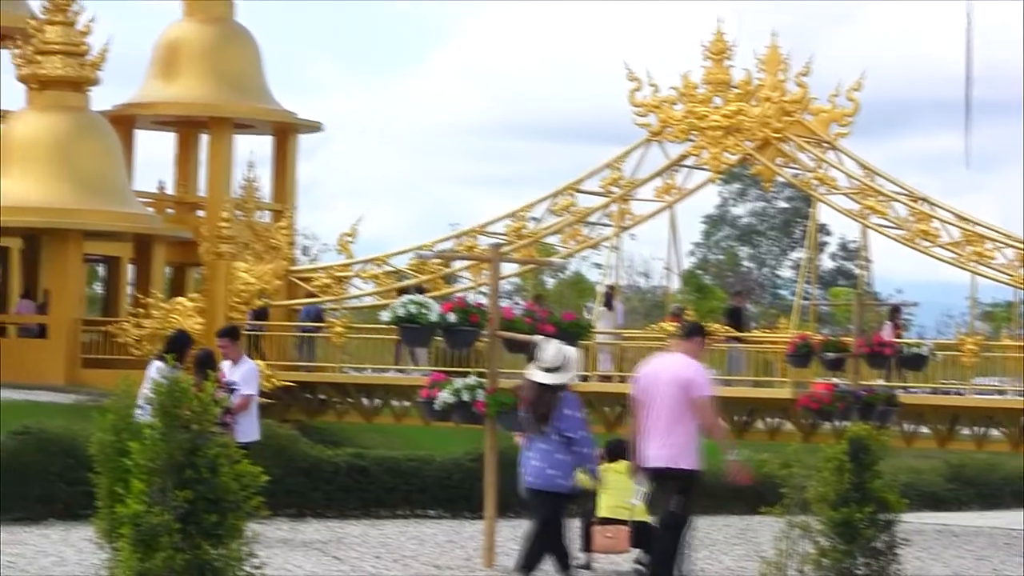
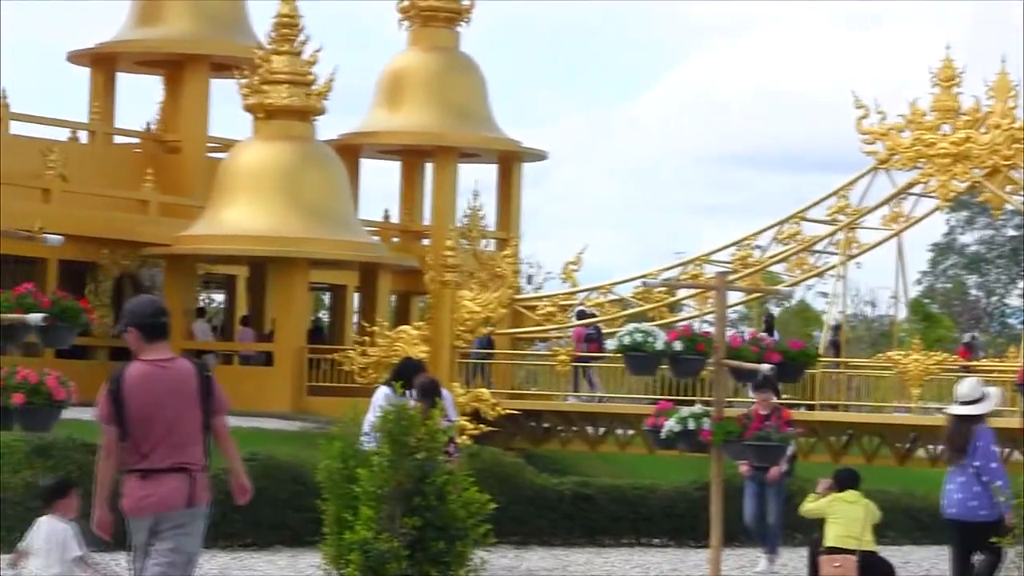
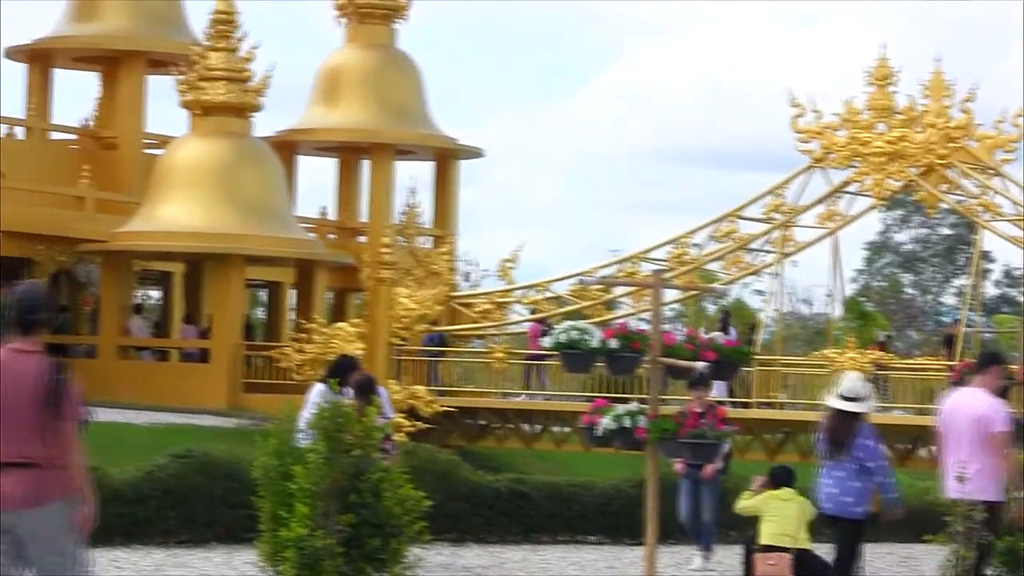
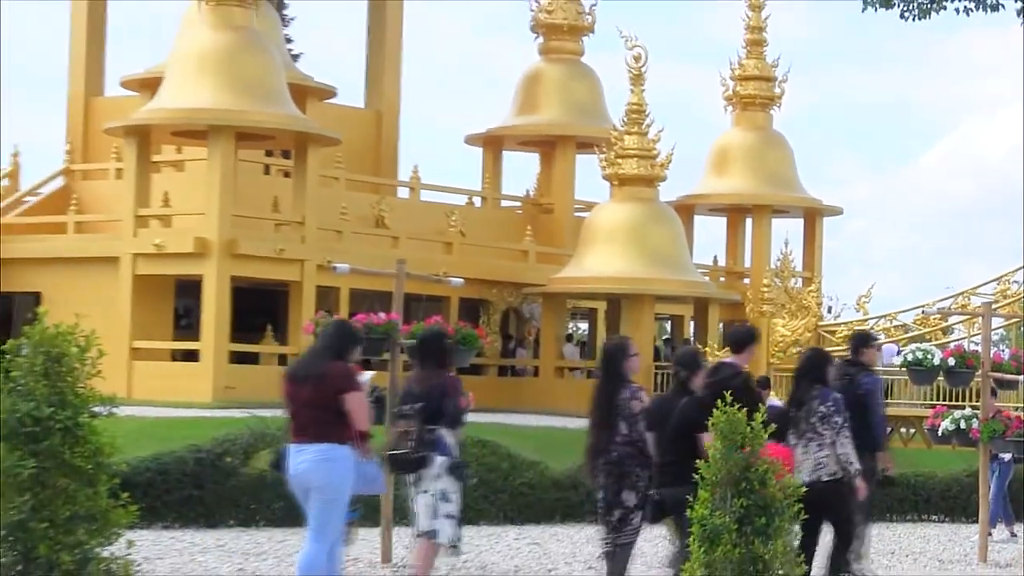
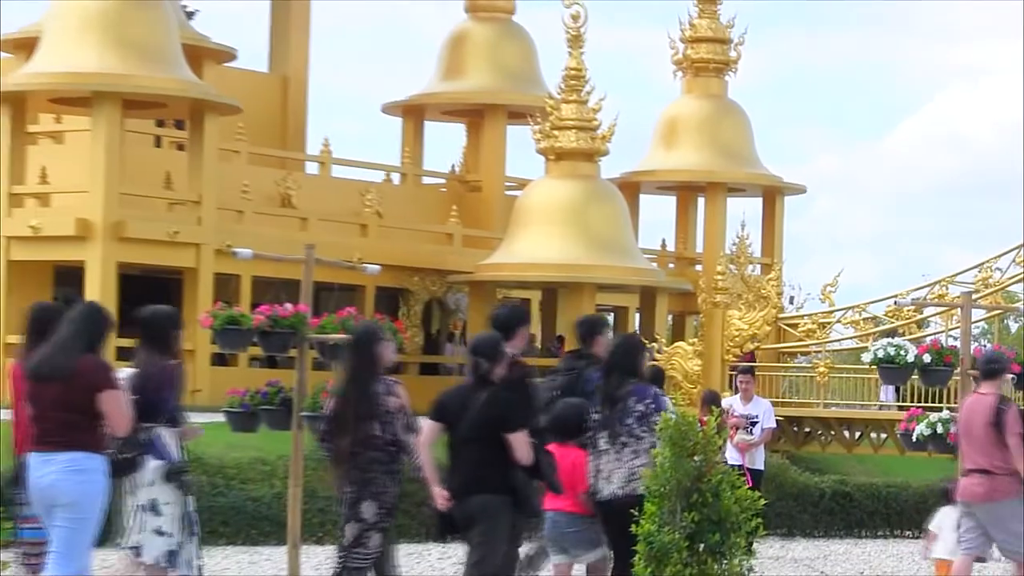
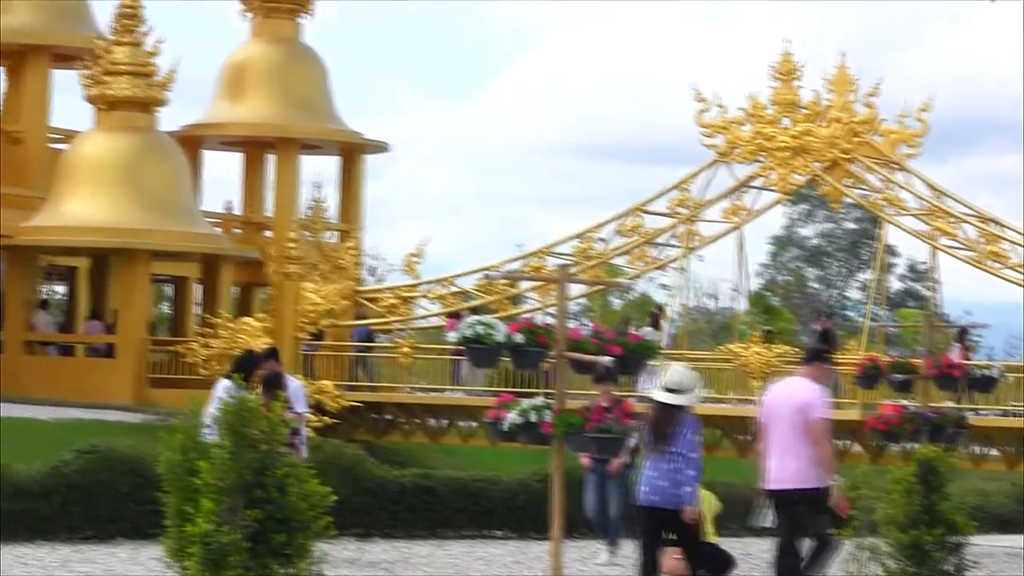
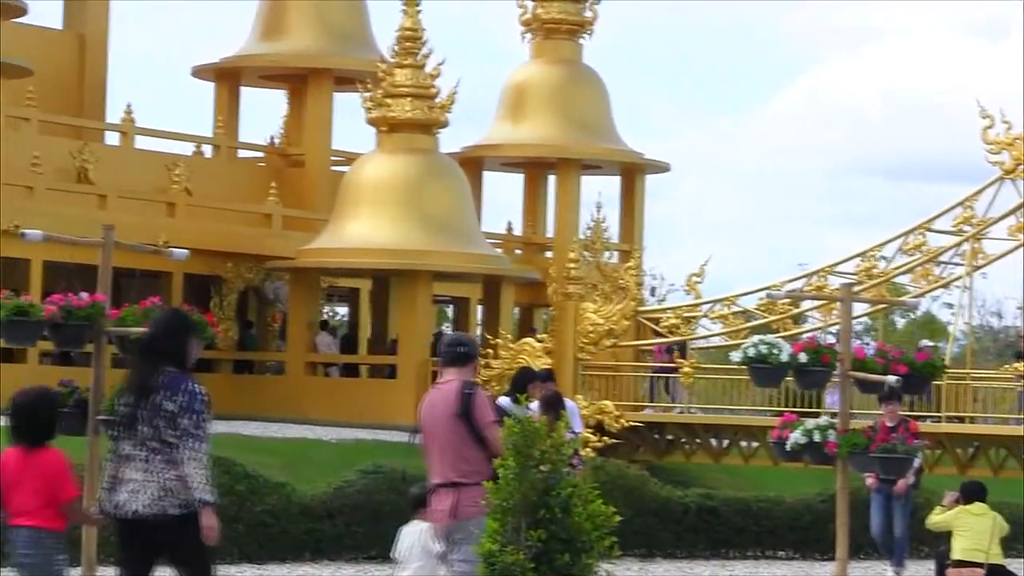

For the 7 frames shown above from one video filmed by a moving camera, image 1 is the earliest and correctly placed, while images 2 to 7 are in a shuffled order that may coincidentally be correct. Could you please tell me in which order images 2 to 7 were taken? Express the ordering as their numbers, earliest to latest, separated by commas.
6, 3, 2, 7, 5, 4
